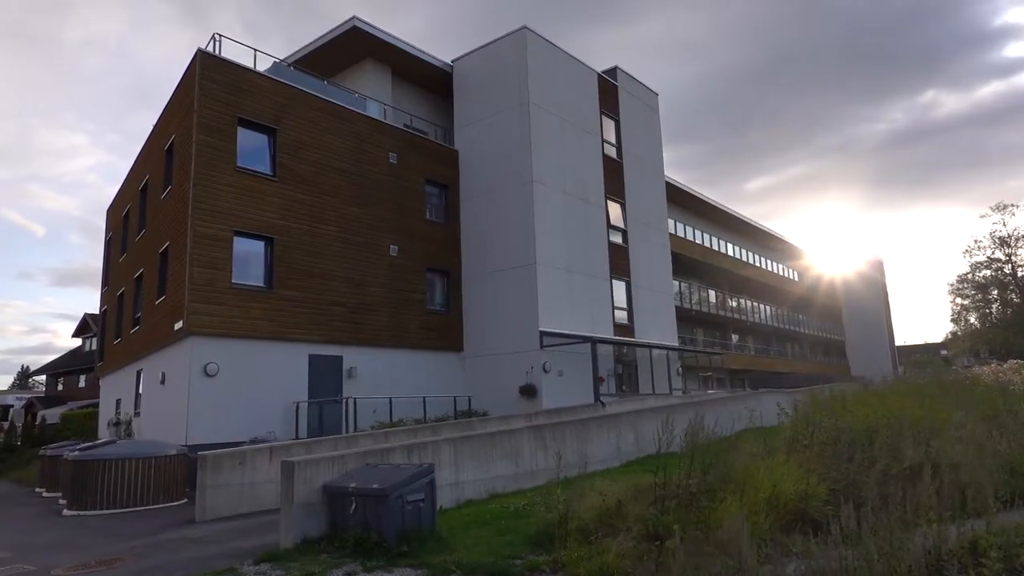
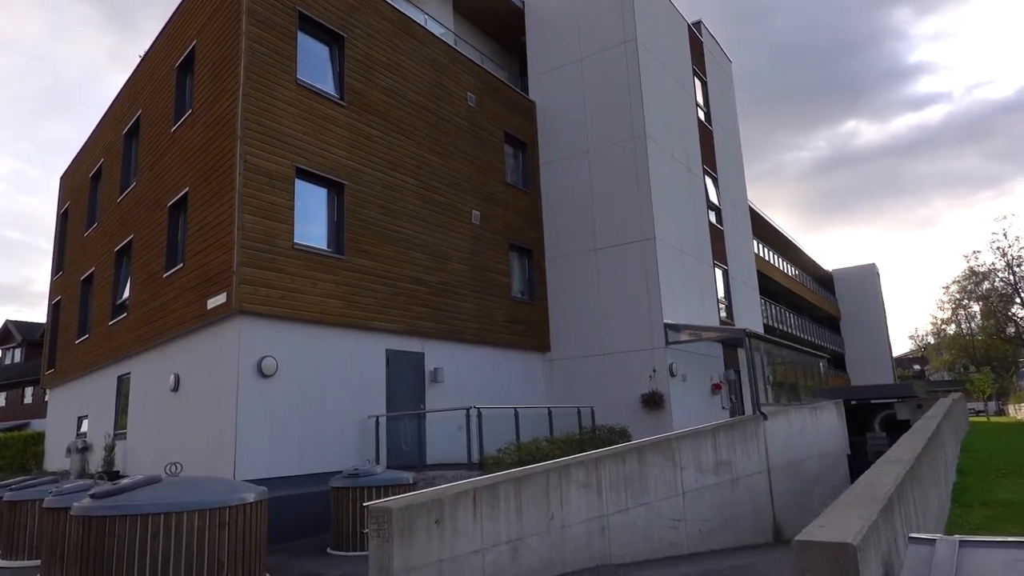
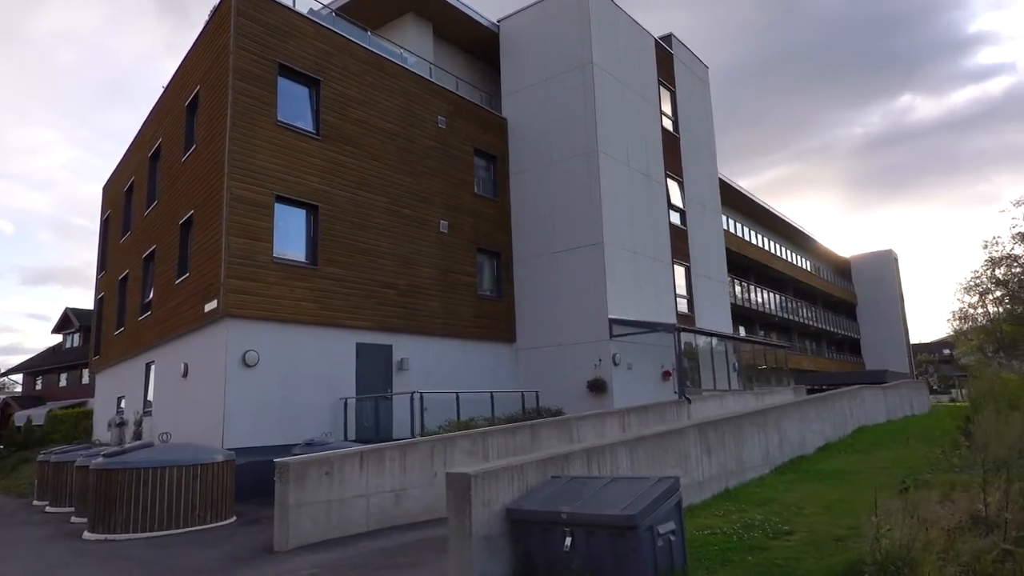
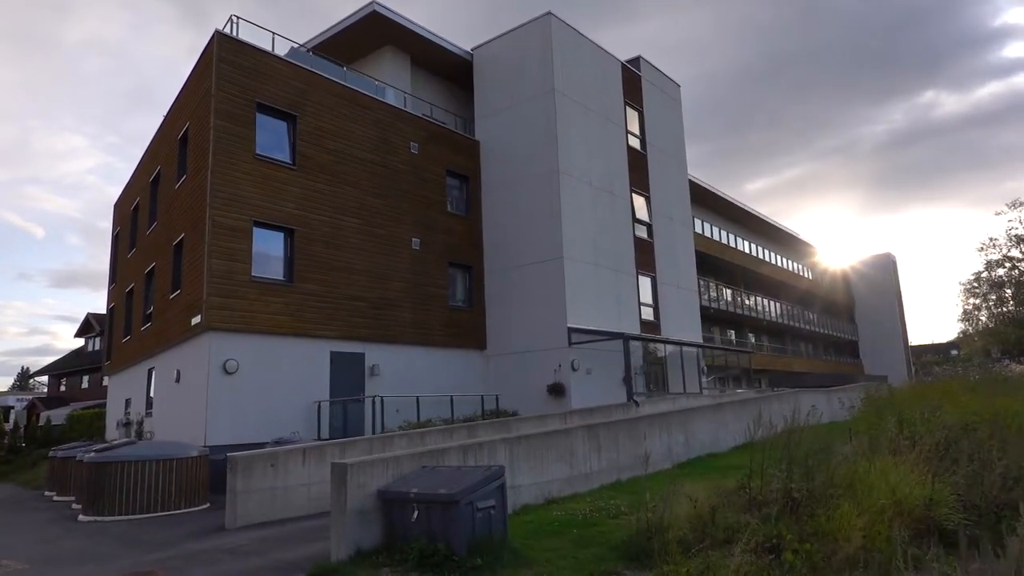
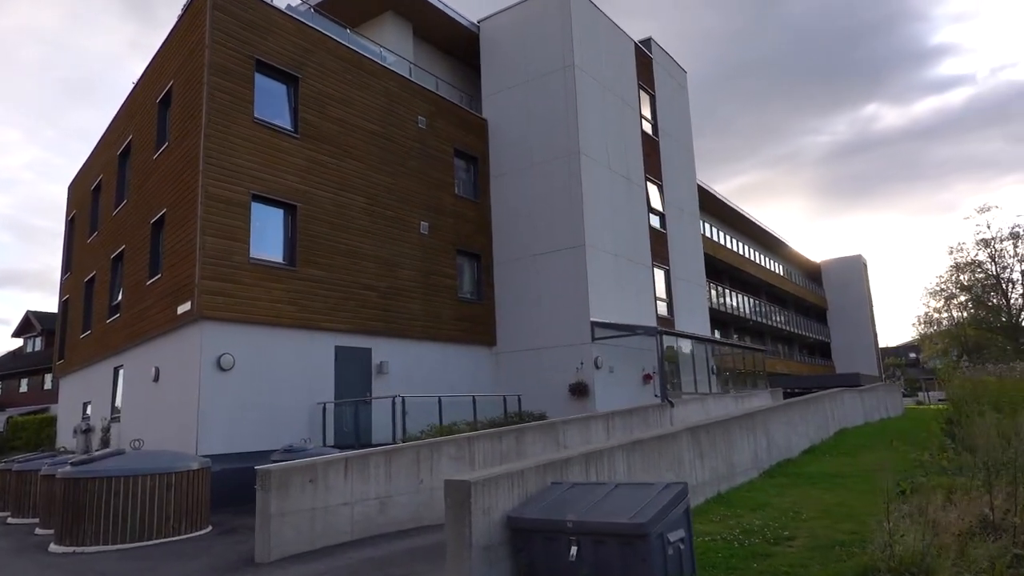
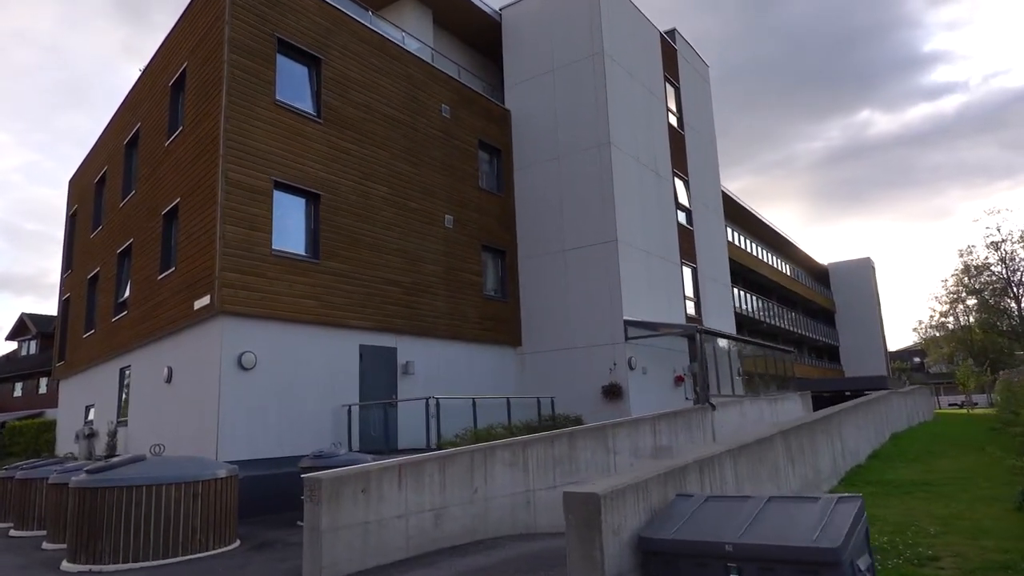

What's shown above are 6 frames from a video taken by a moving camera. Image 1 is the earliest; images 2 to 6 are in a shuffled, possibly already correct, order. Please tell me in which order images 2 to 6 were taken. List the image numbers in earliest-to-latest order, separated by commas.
4, 3, 5, 6, 2
